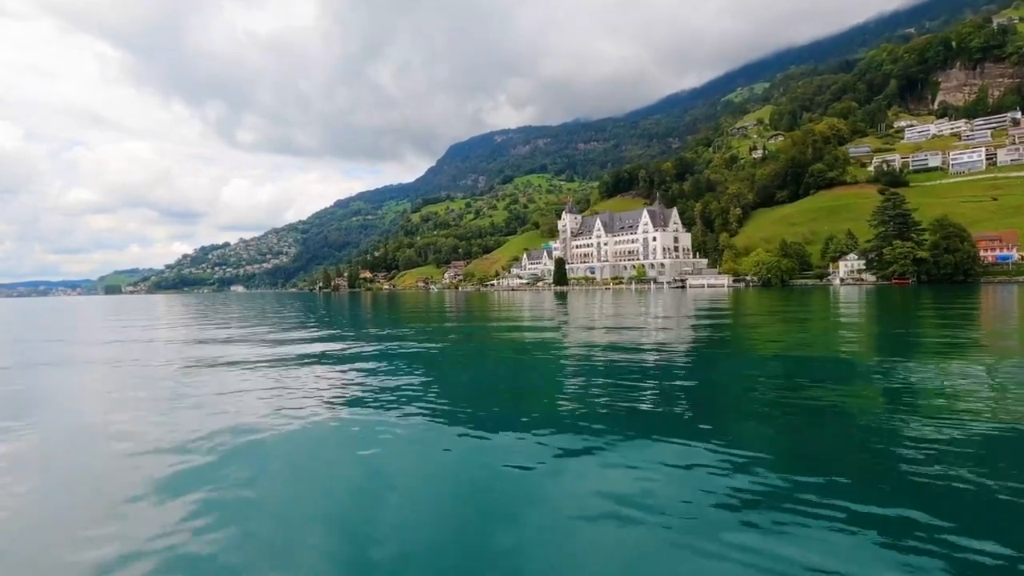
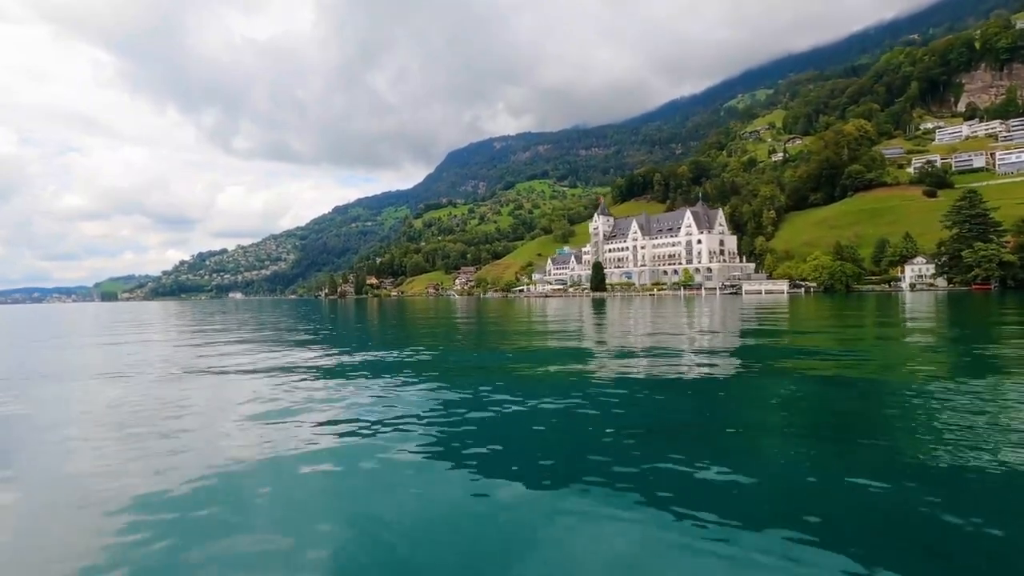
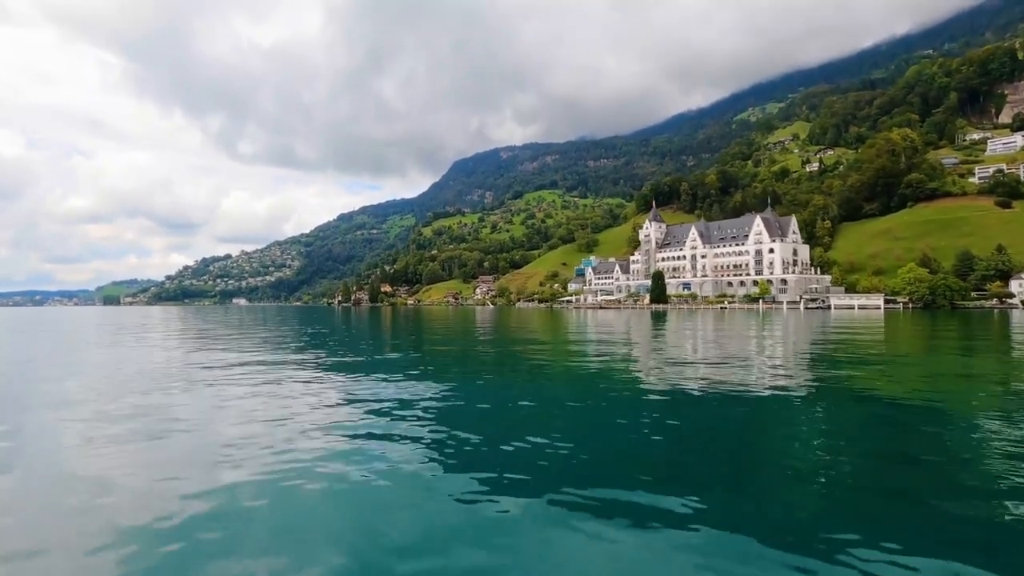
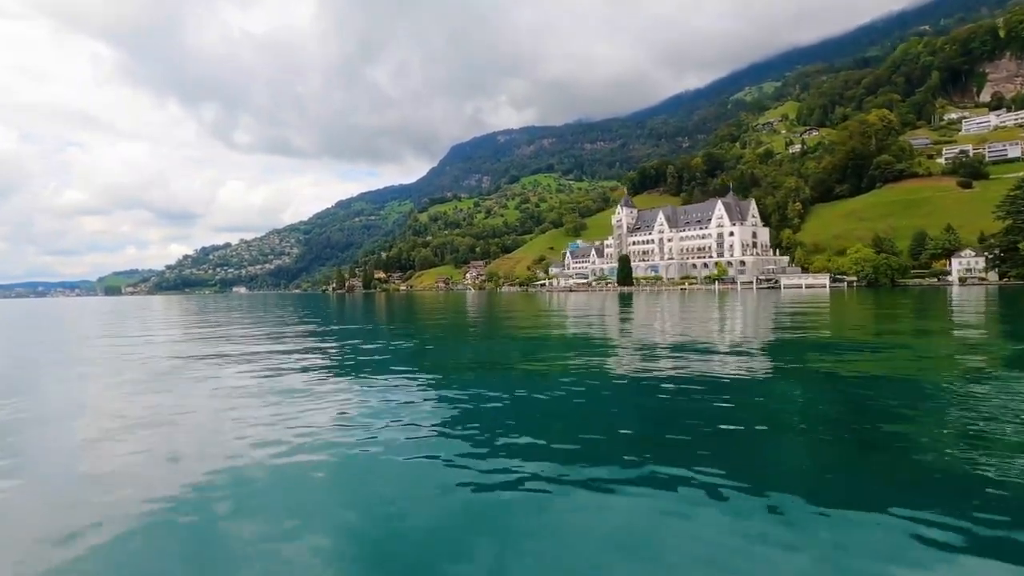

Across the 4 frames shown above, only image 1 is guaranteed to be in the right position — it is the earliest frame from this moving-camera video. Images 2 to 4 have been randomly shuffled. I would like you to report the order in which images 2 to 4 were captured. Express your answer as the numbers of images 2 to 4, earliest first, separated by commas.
2, 4, 3
